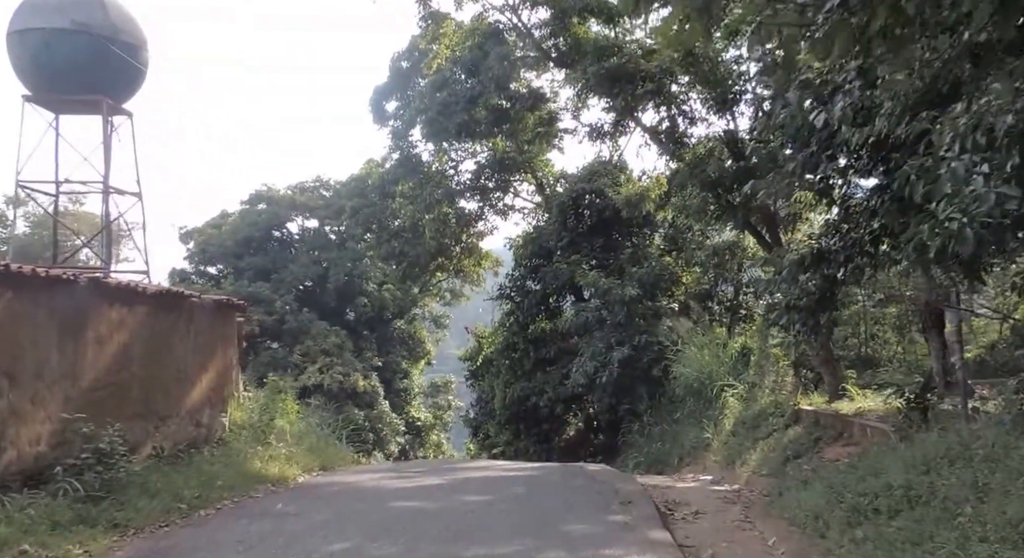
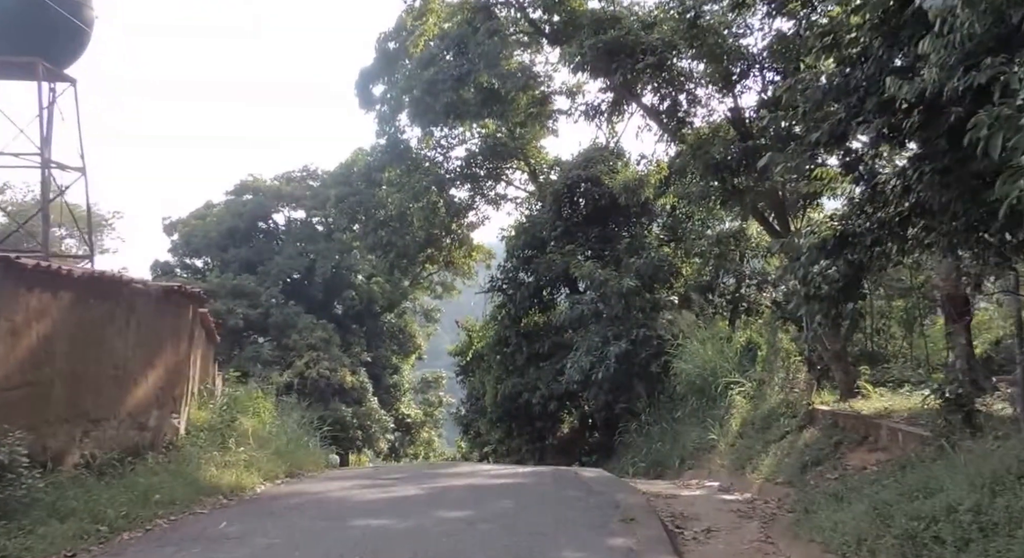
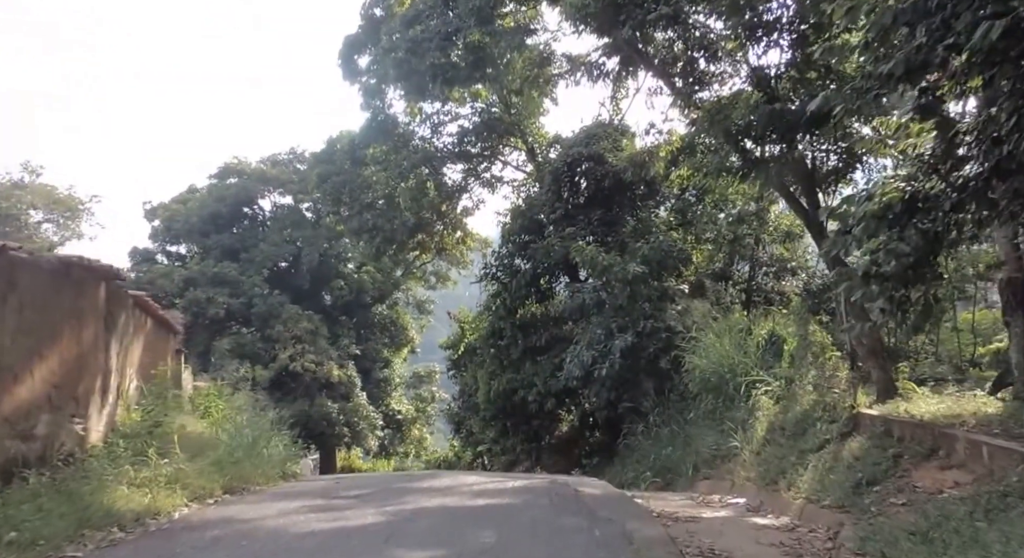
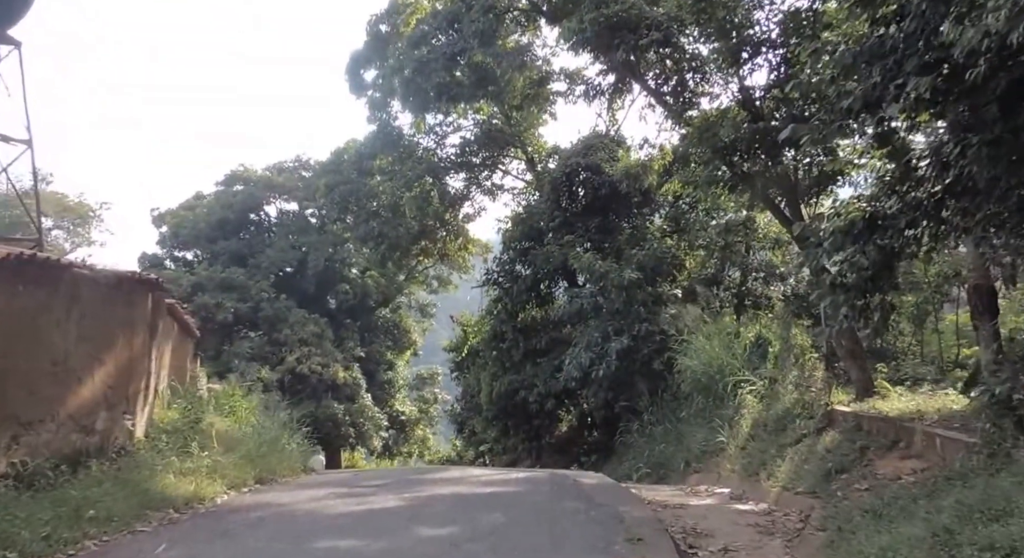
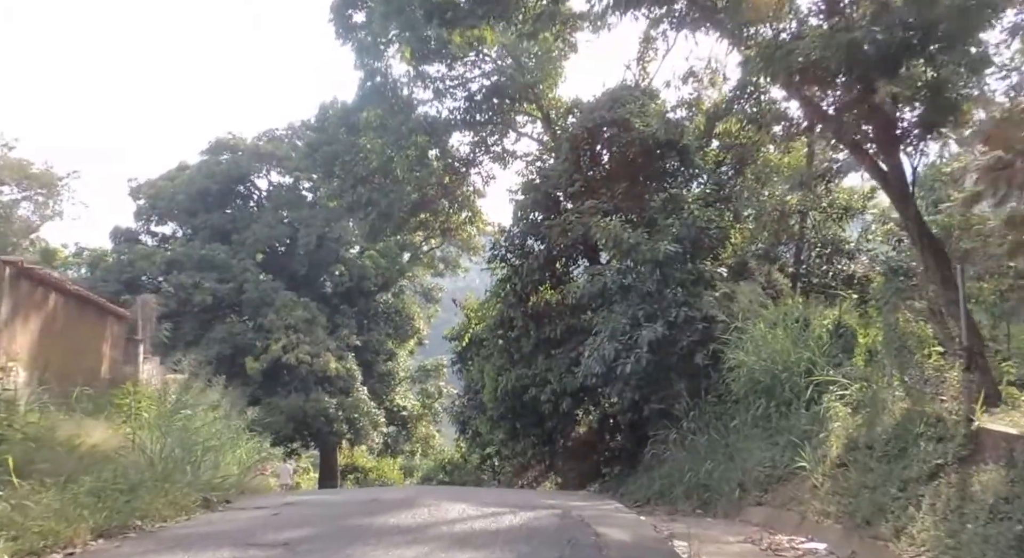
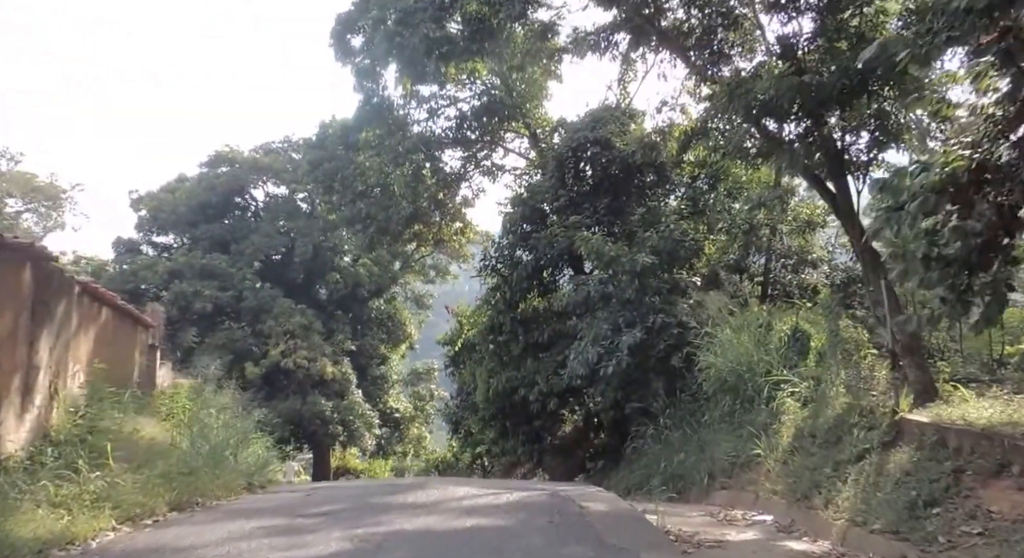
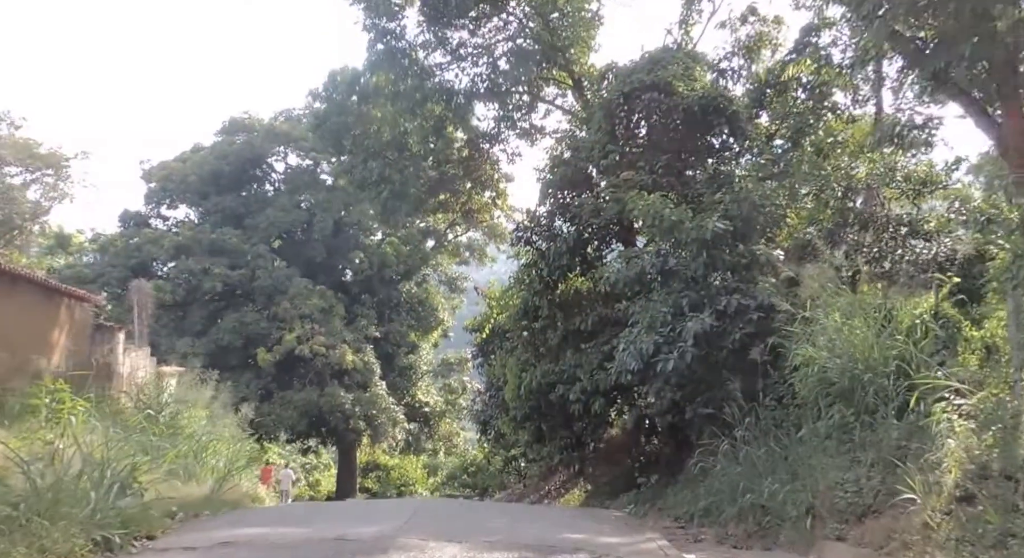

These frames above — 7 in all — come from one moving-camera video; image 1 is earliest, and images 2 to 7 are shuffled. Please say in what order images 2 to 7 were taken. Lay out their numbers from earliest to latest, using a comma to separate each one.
2, 4, 3, 6, 5, 7
